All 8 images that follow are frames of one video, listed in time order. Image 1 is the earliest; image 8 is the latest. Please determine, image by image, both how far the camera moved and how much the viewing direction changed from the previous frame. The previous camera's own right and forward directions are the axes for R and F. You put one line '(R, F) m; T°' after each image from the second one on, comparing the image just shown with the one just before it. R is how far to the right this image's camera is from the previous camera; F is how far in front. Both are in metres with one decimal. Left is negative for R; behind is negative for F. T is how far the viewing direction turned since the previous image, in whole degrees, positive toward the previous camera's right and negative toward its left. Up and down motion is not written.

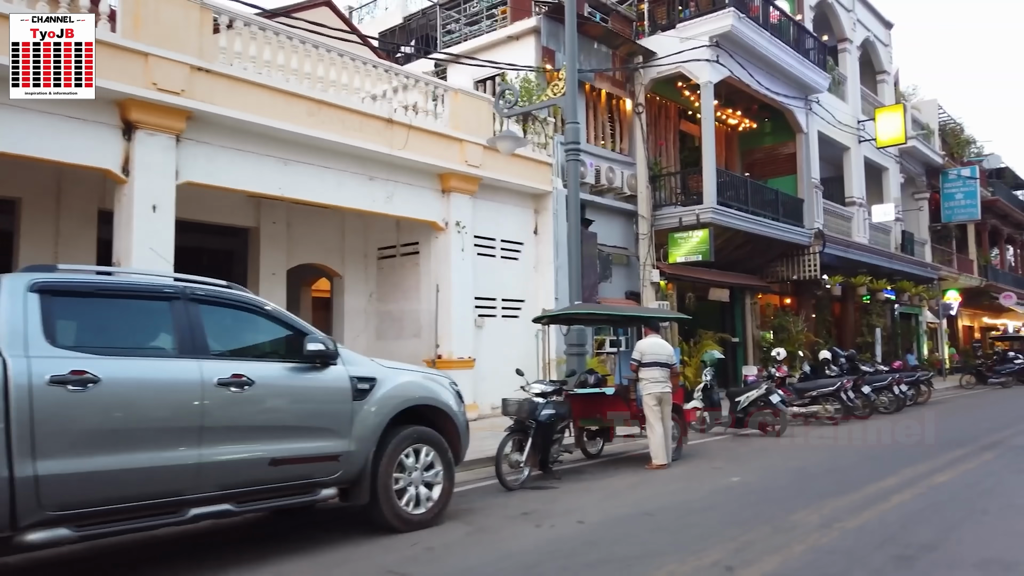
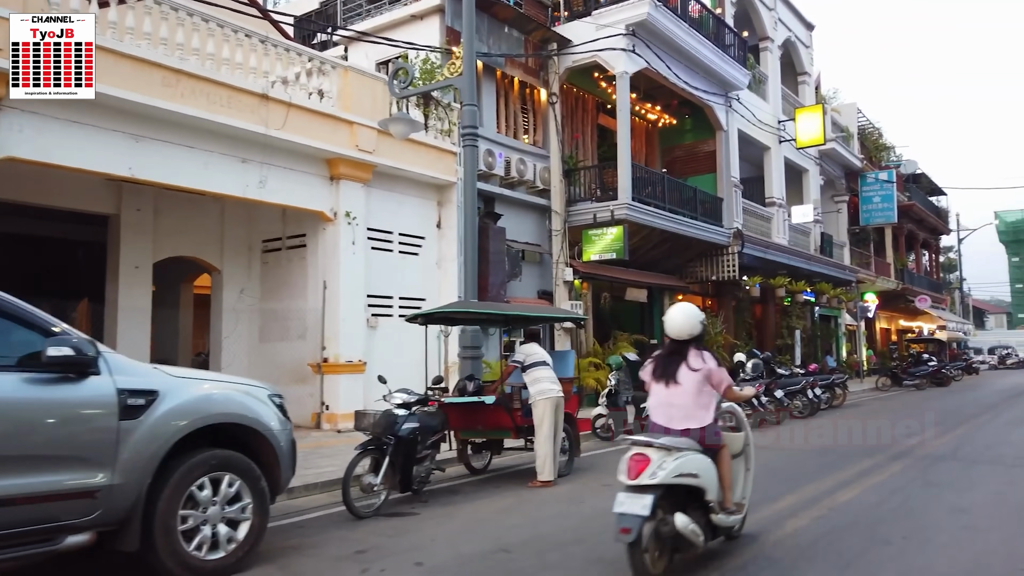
(+0.7, +1.0) m; +5°
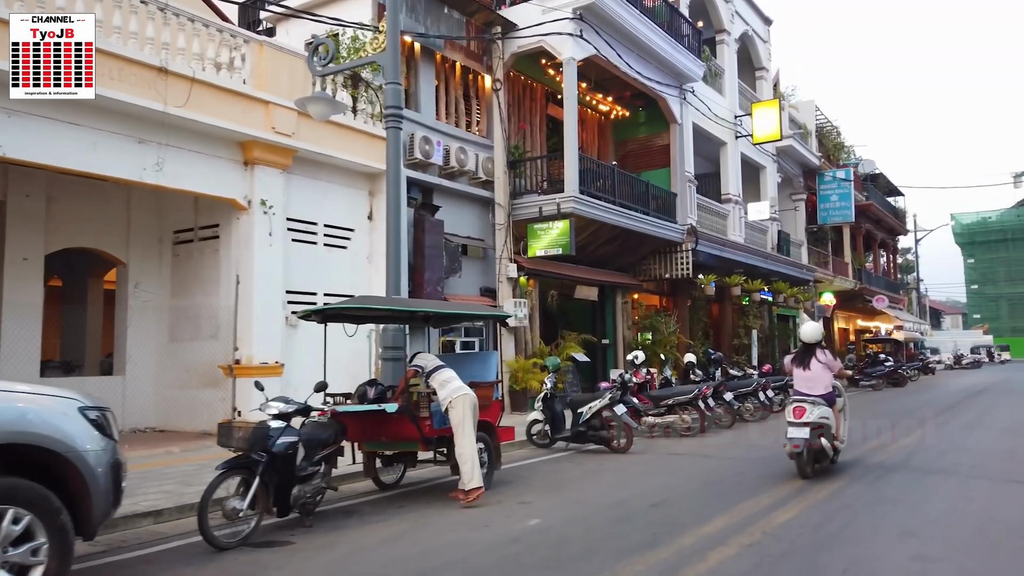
(+0.6, +0.9) m; +2°
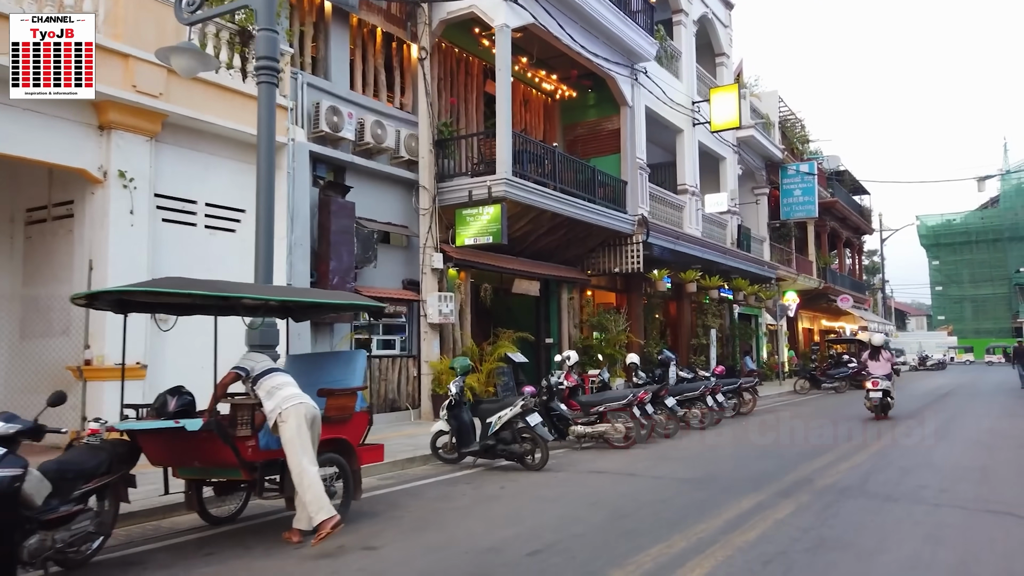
(+0.9, +1.5) m; +2°
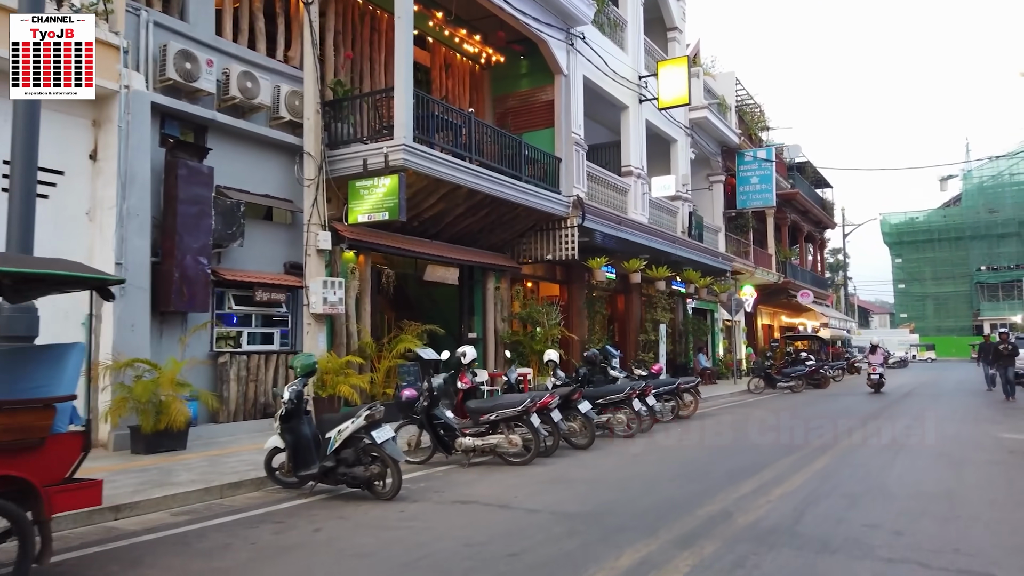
(+1.1, +1.9) m; +2°
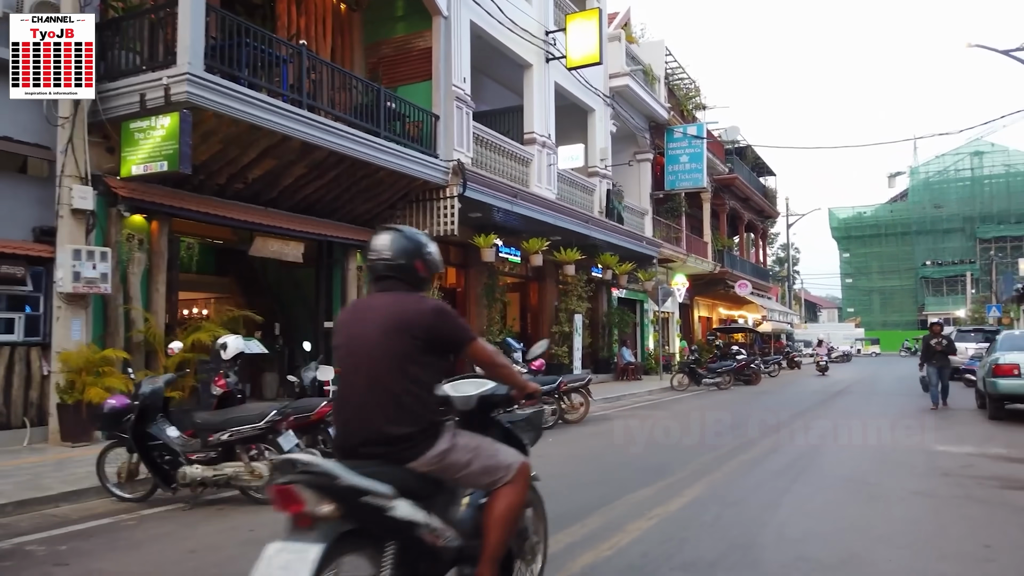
(+1.7, +2.5) m; +3°
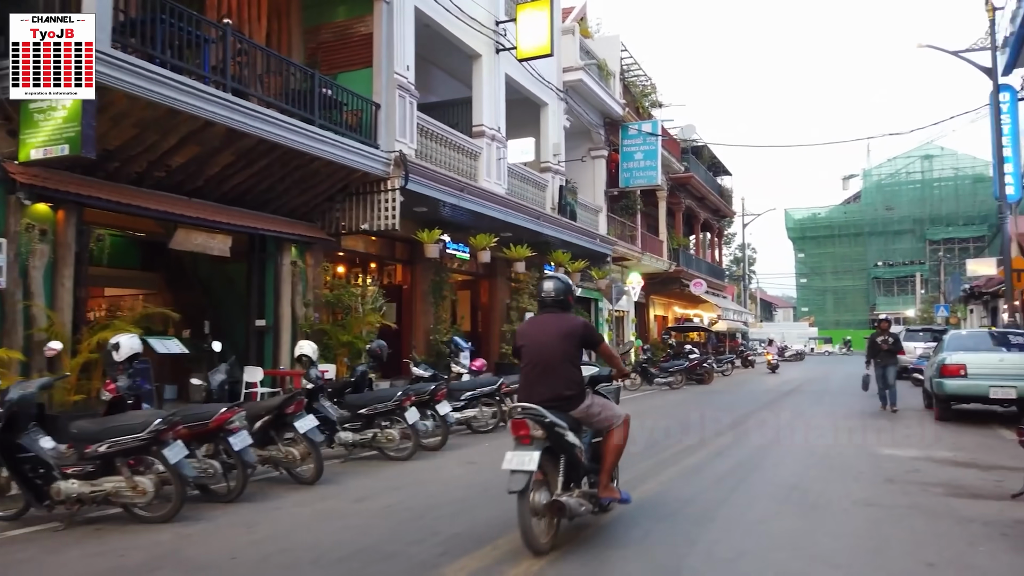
(+0.3, +0.5) m; +3°
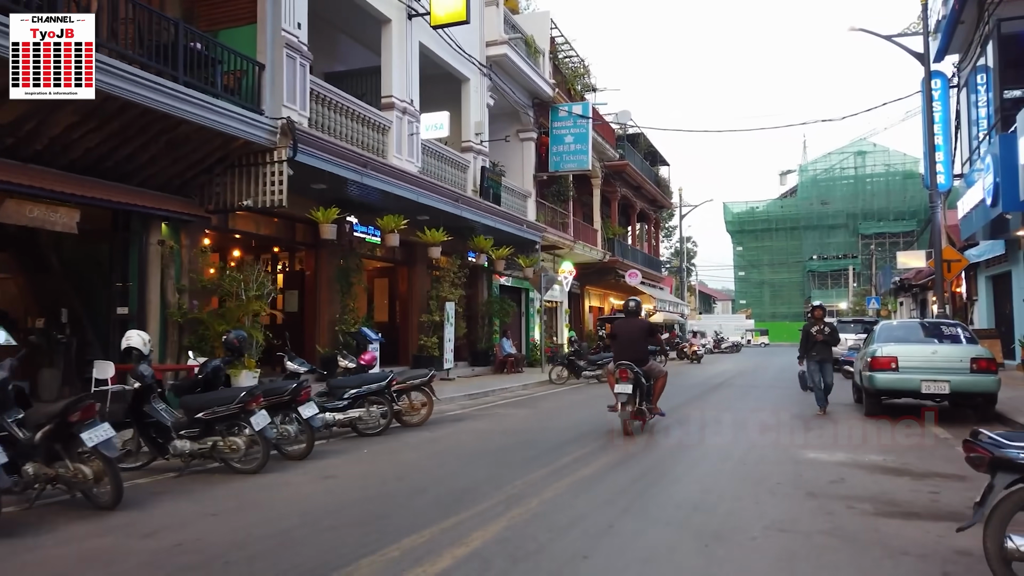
(+0.7, +1.2) m; +4°
